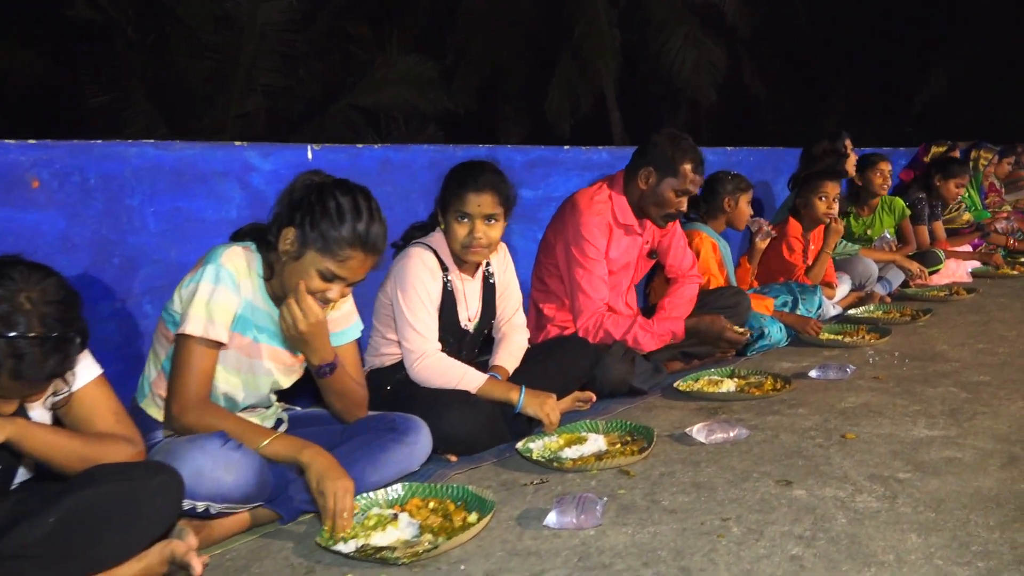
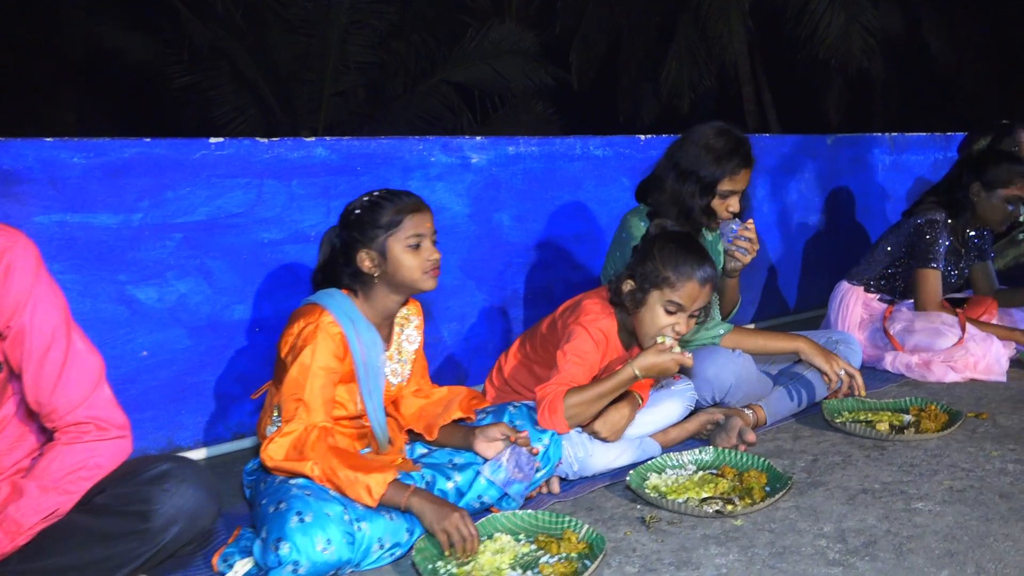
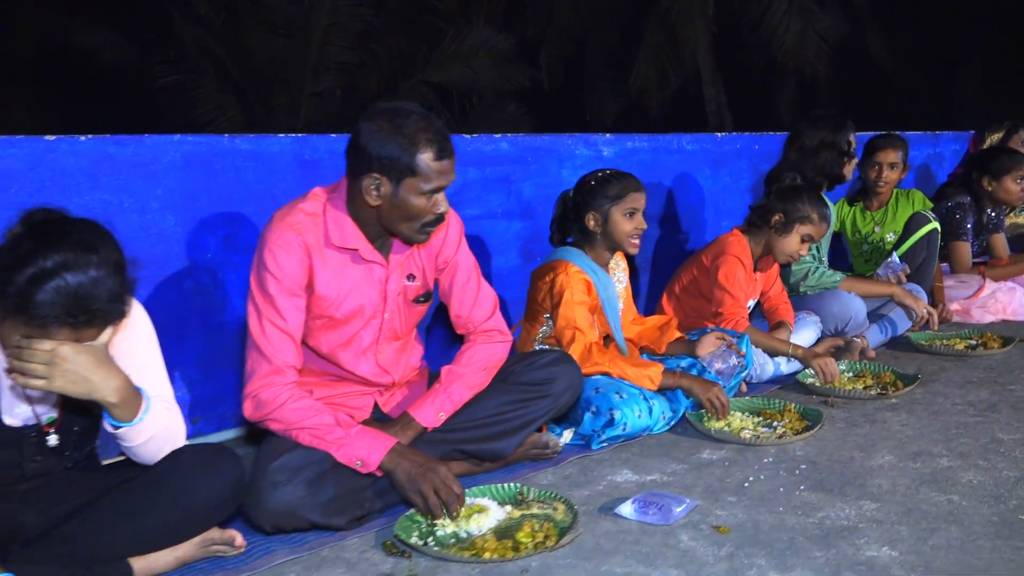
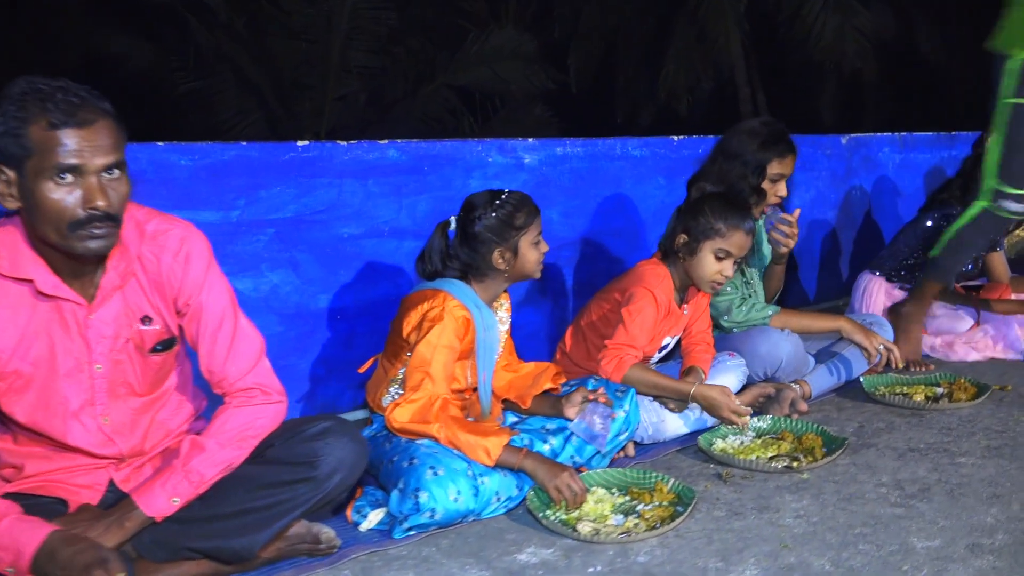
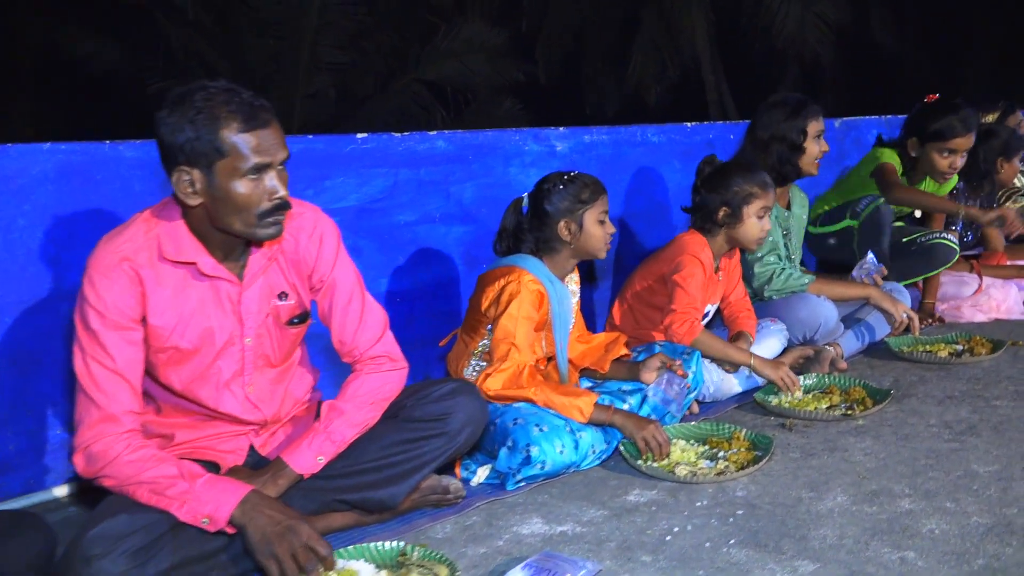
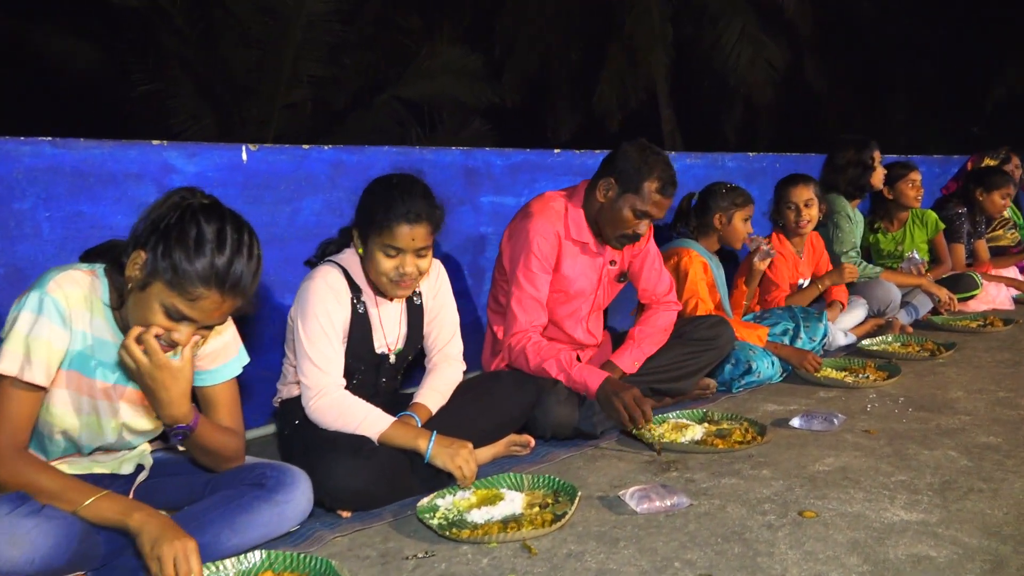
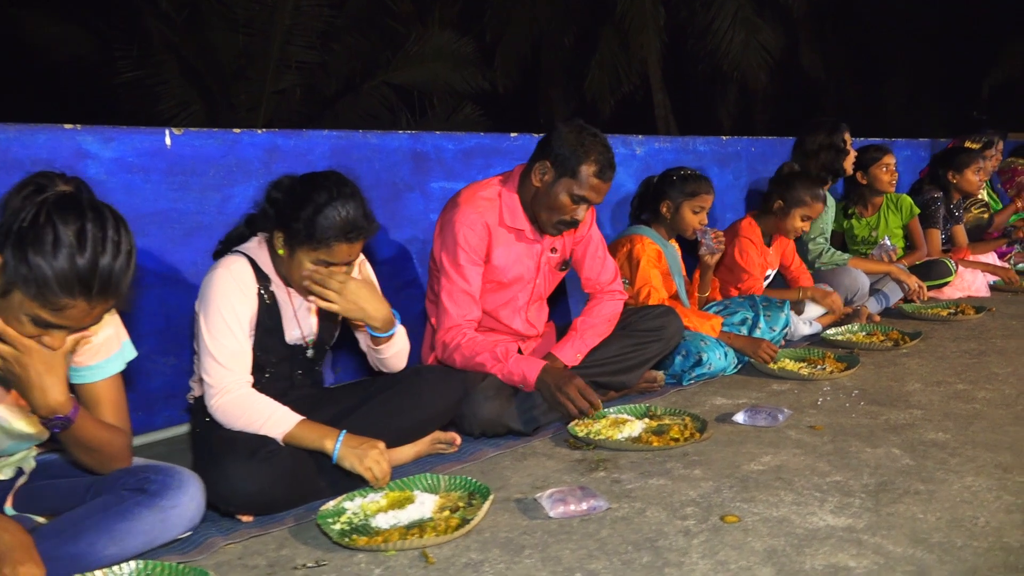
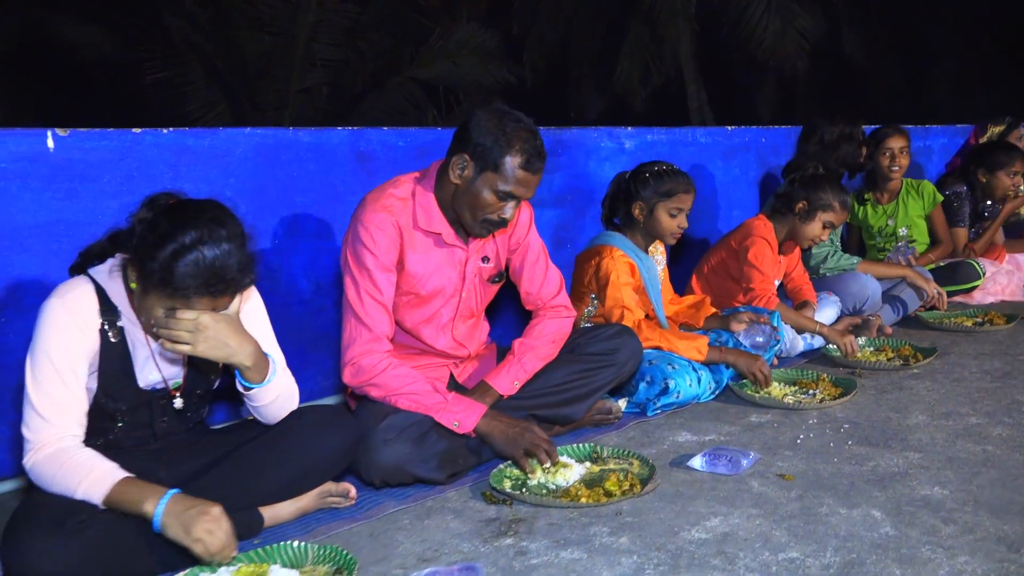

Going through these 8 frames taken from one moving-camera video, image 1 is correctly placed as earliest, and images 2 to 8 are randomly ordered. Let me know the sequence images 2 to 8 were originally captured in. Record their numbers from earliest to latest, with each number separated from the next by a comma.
6, 7, 8, 3, 5, 4, 2
